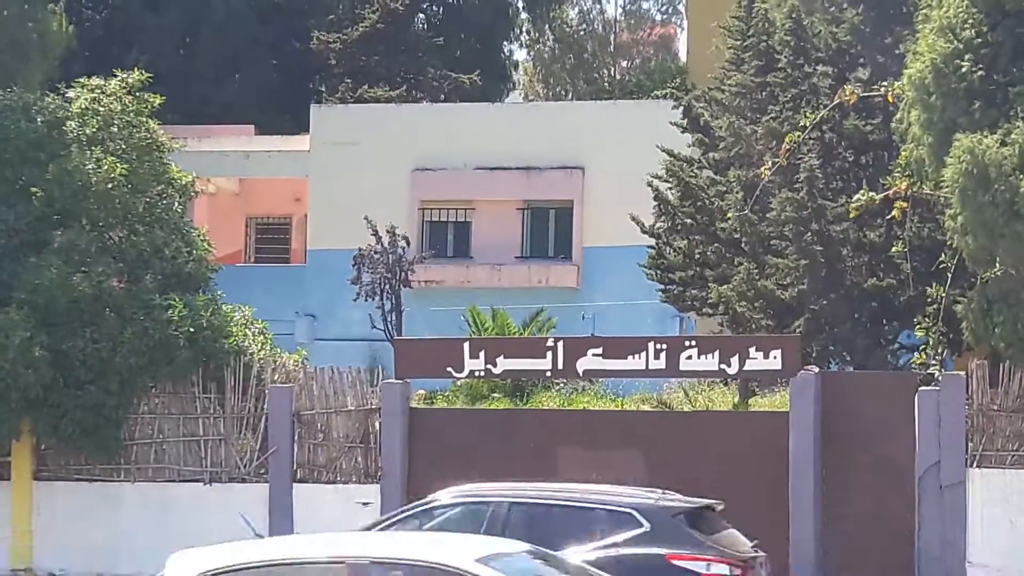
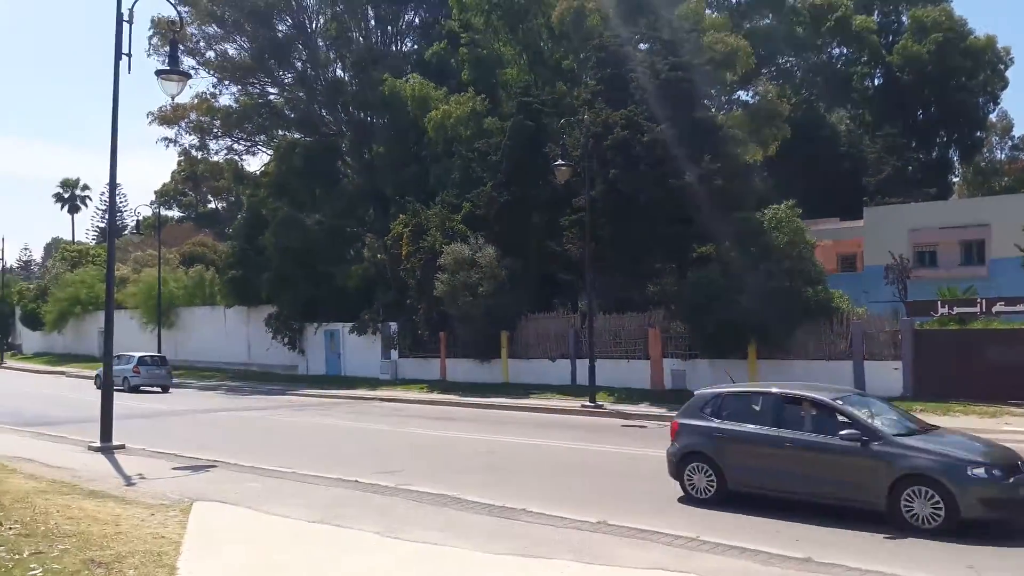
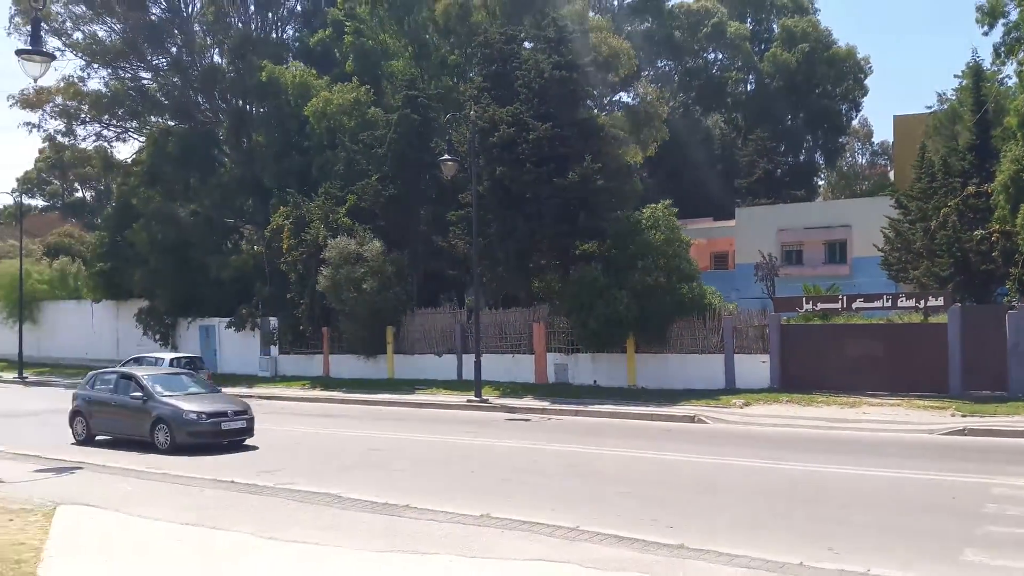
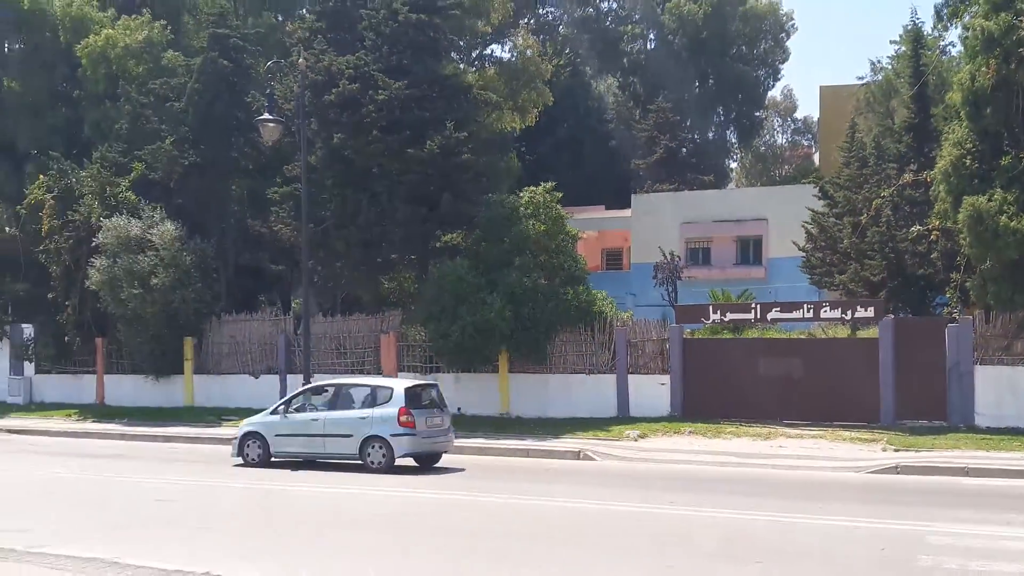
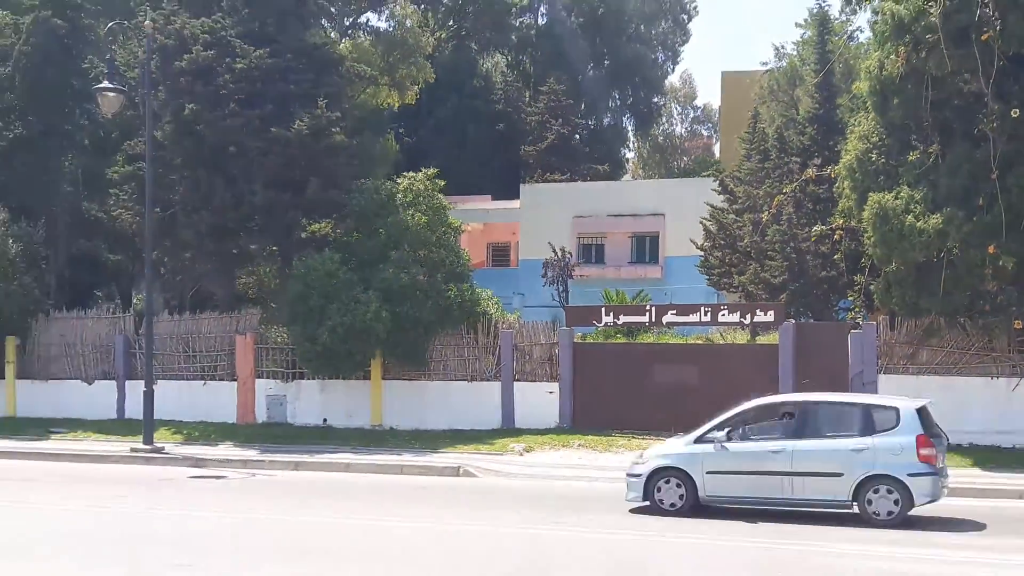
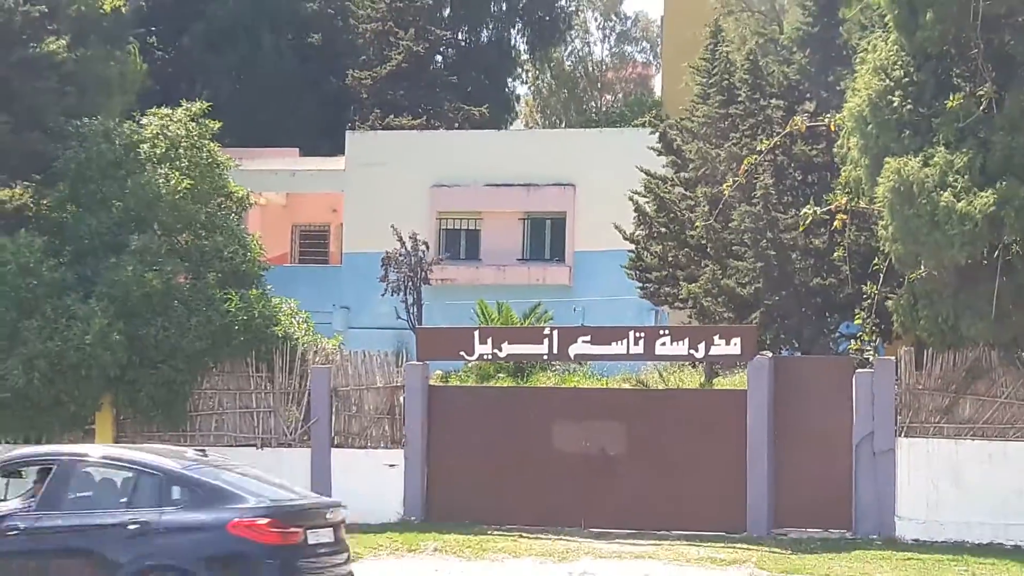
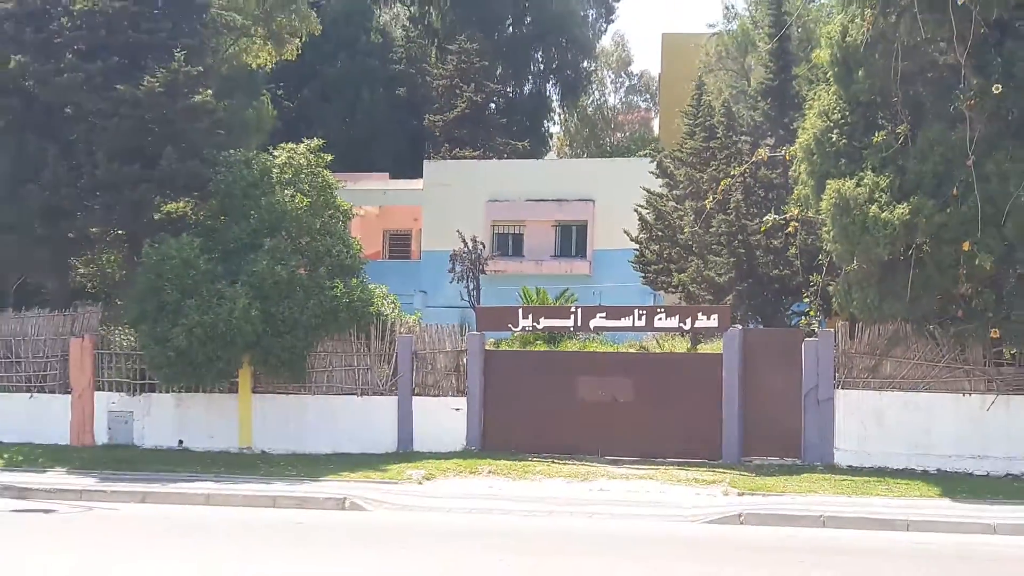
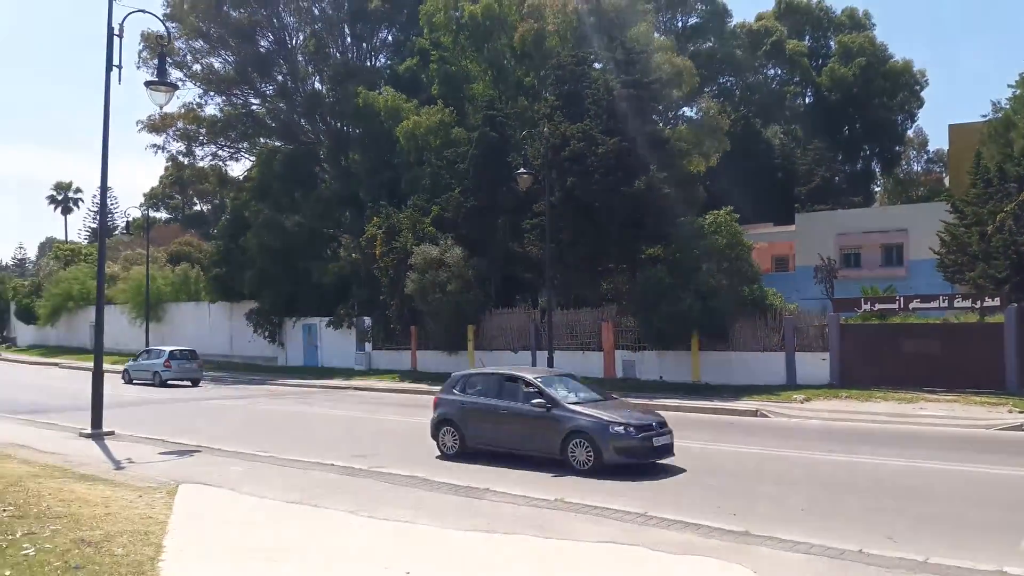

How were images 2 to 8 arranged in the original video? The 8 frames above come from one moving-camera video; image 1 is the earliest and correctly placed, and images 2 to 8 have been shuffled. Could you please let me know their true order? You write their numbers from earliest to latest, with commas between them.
6, 7, 5, 4, 3, 8, 2
